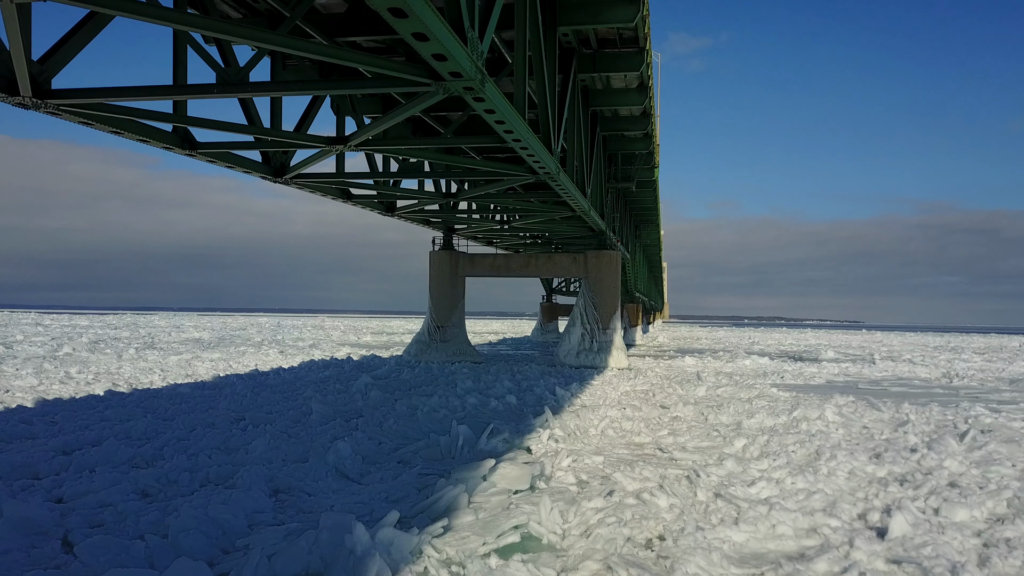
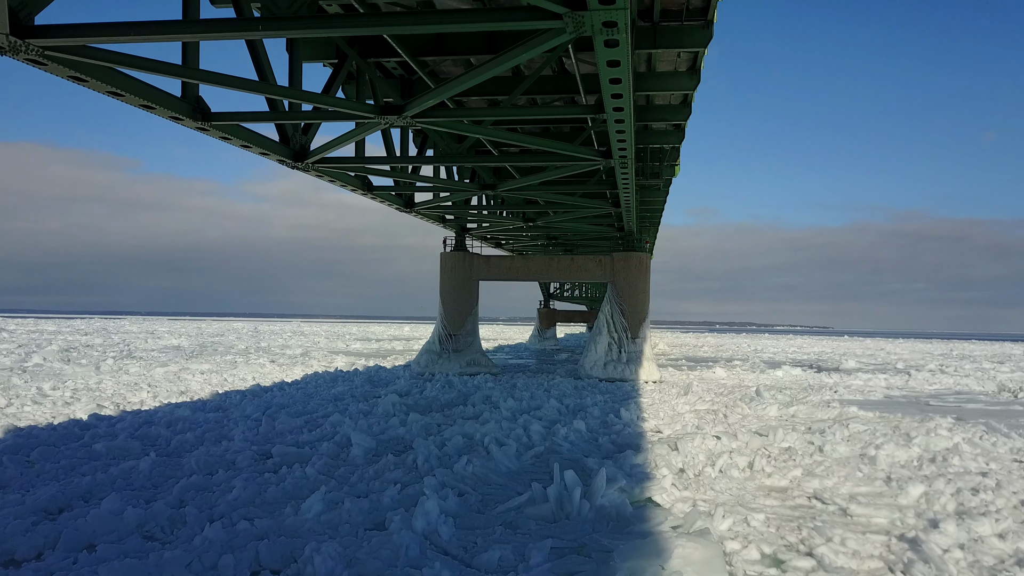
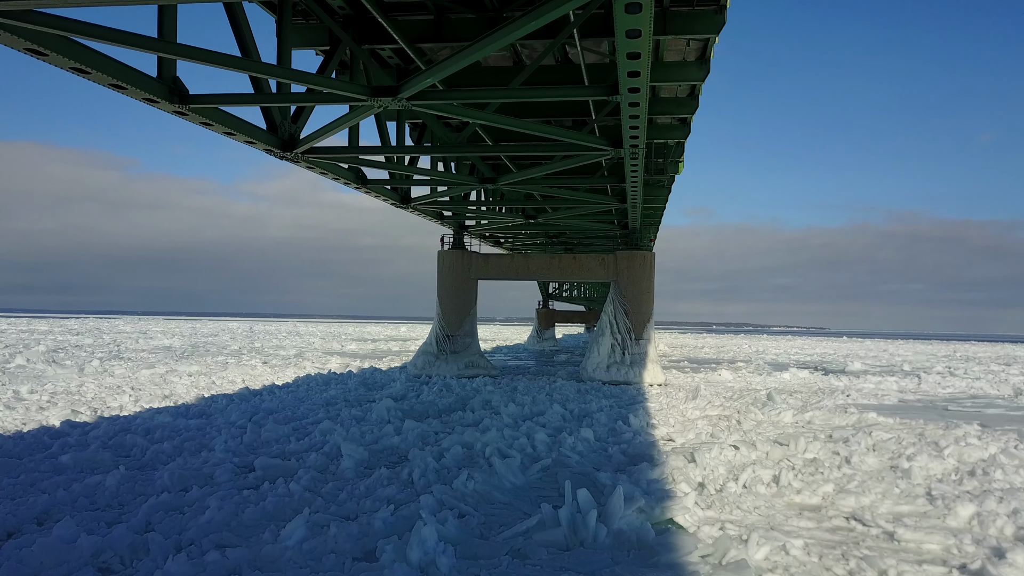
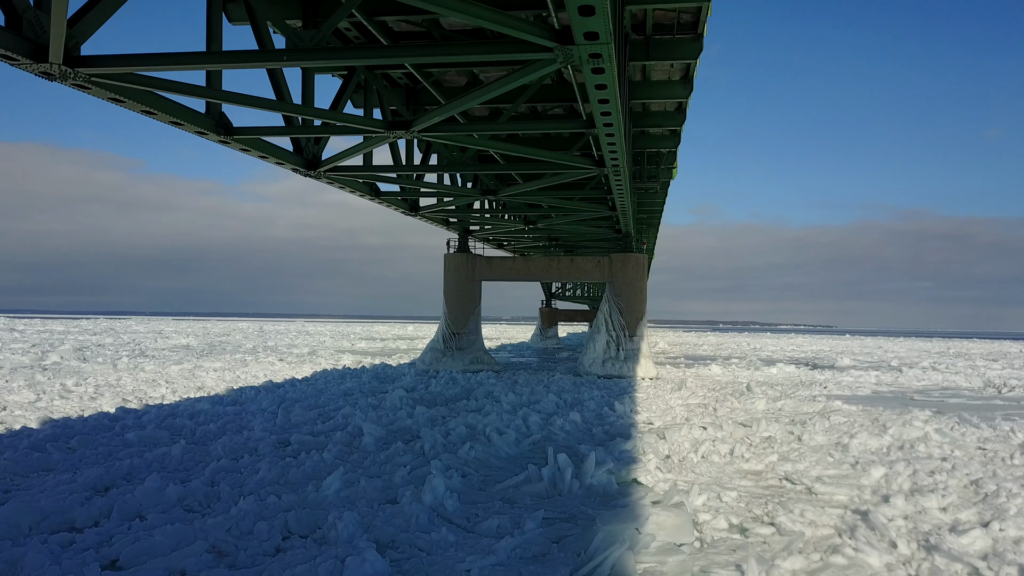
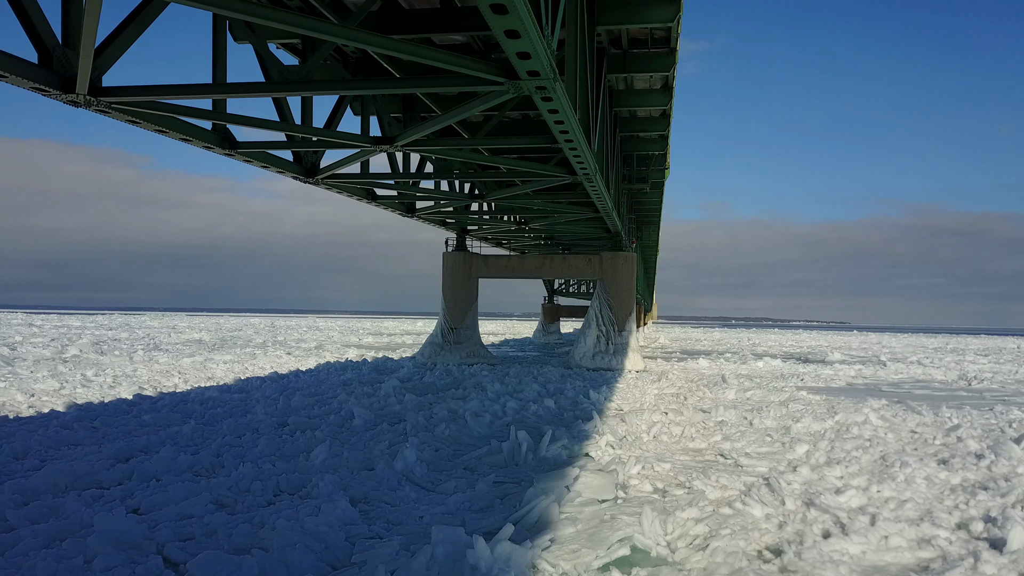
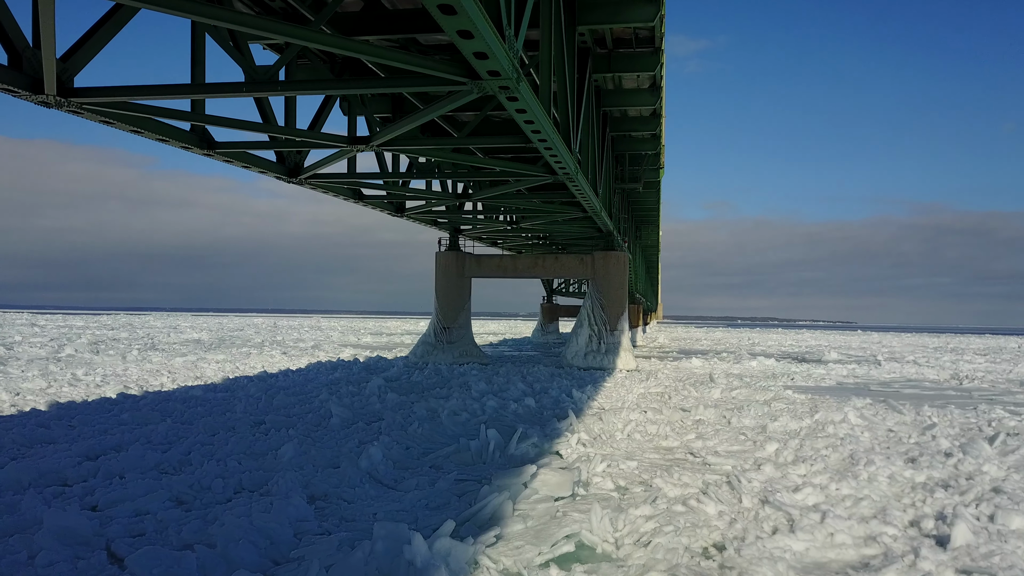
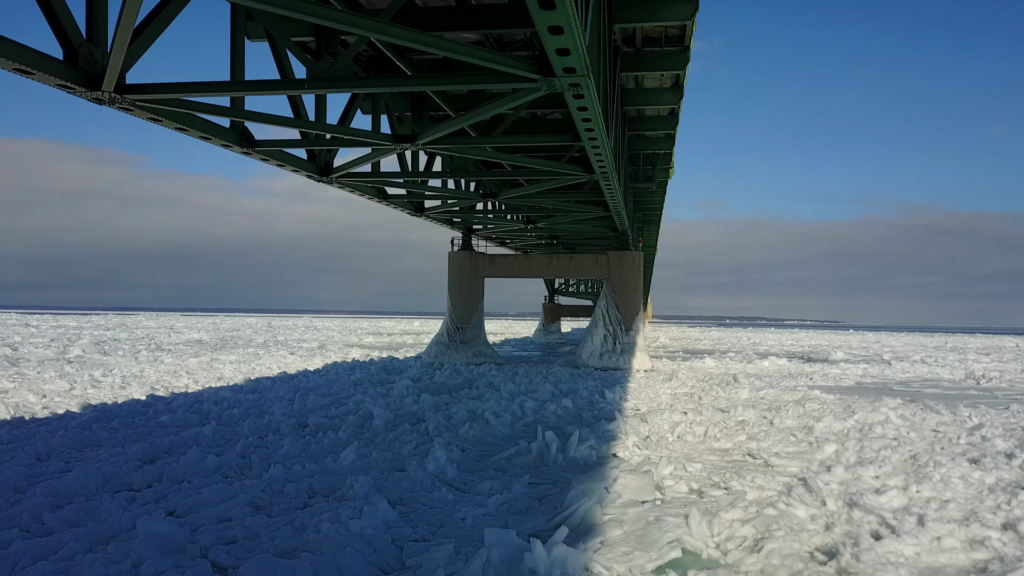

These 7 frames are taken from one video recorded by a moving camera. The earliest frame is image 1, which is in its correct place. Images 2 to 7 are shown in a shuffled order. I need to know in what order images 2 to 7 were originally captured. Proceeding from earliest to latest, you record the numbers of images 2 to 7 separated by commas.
6, 5, 7, 4, 2, 3
